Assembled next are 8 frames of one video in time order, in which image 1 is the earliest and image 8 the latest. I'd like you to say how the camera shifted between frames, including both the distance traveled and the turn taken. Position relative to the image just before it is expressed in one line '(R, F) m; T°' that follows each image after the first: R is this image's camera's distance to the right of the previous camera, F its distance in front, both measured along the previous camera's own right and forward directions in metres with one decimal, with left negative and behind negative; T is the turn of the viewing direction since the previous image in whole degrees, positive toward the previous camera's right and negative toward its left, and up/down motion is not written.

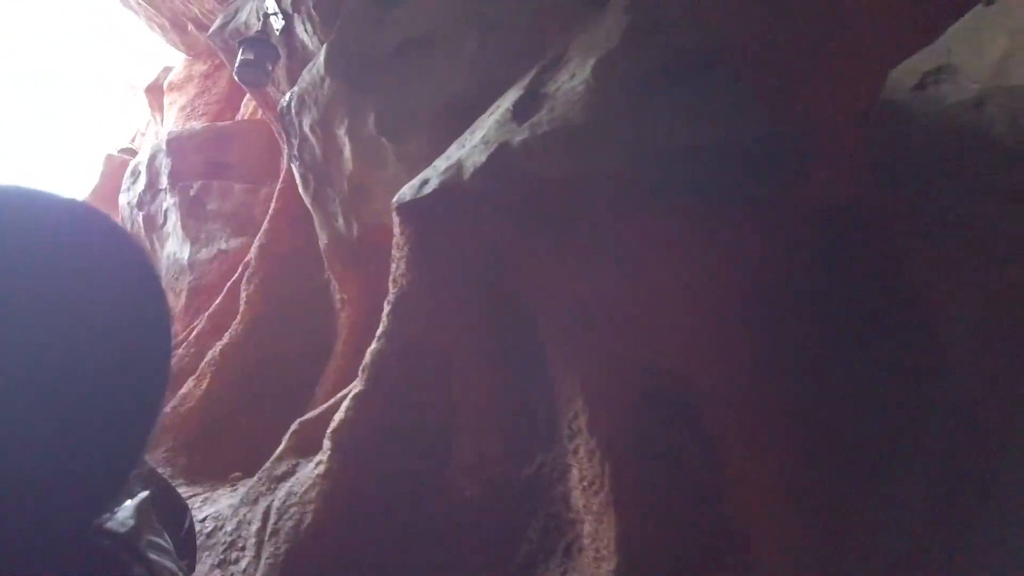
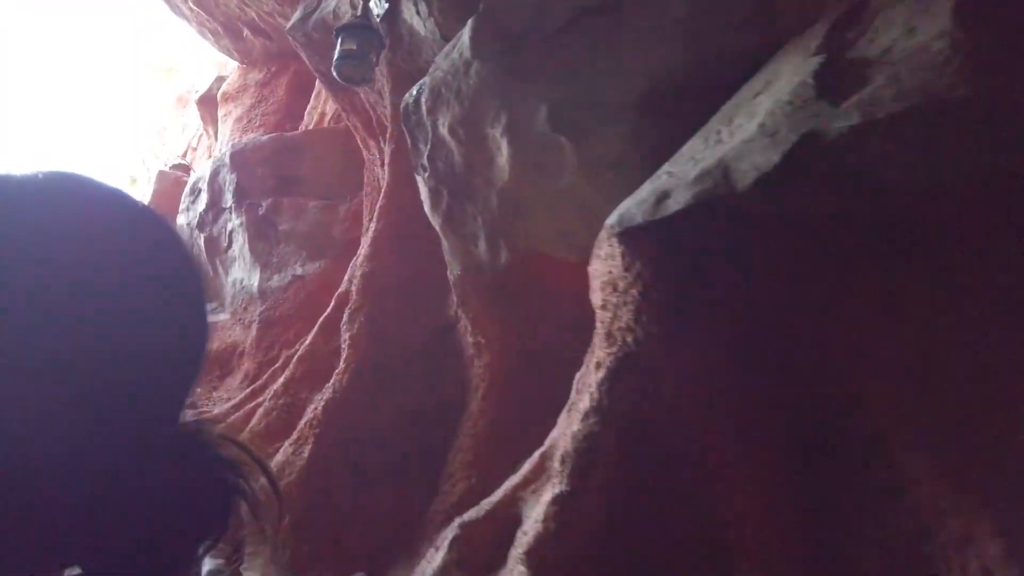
(-0.5, +0.6) m; -2°
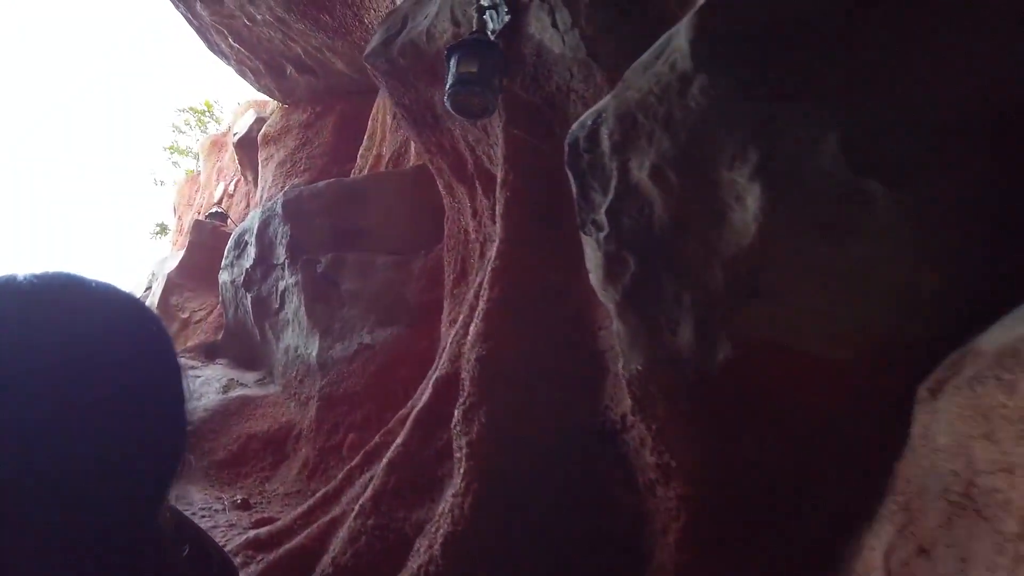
(-0.4, +0.7) m; -1°
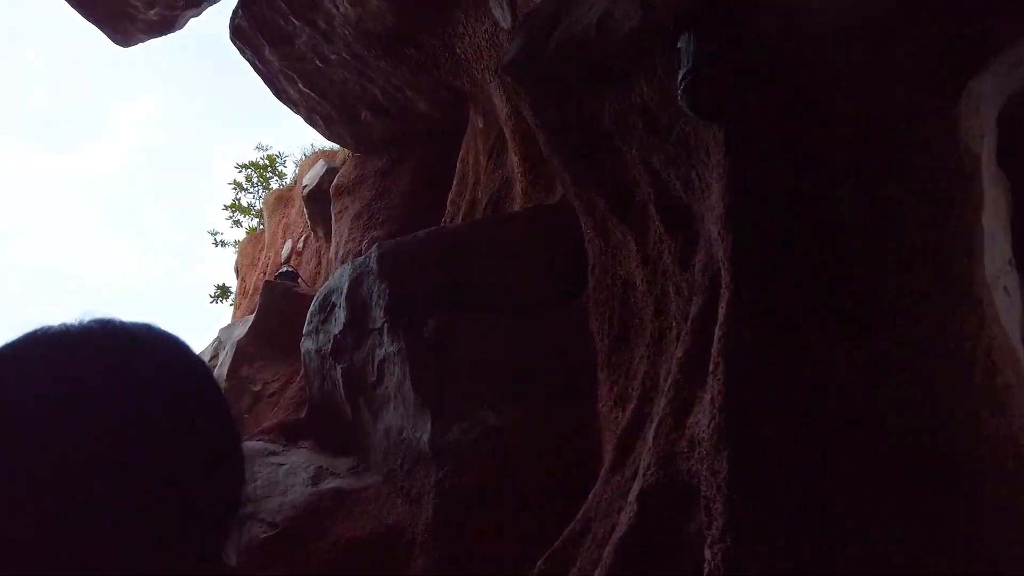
(-0.5, +0.7) m; -3°
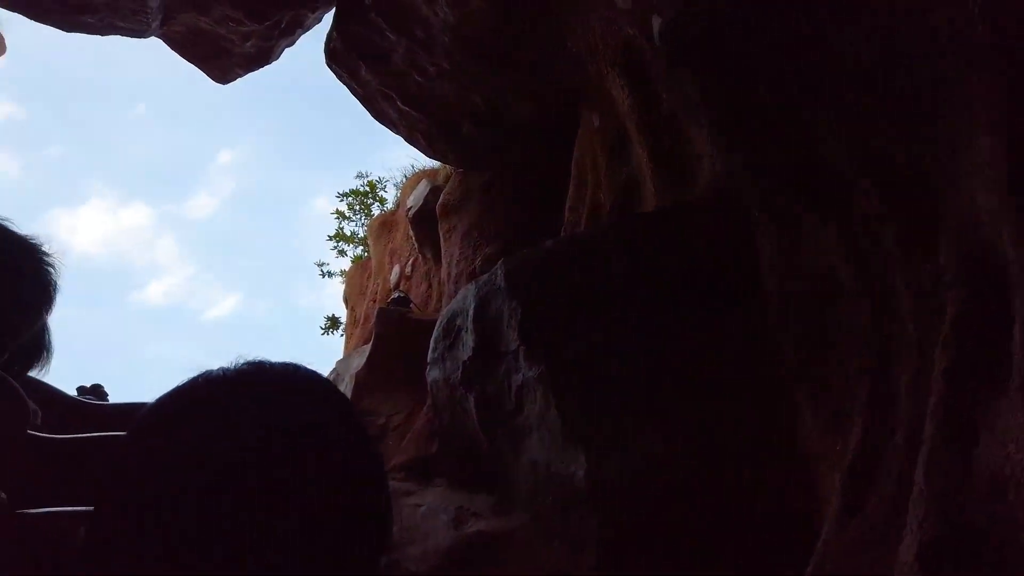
(-0.2, +0.4) m; -7°
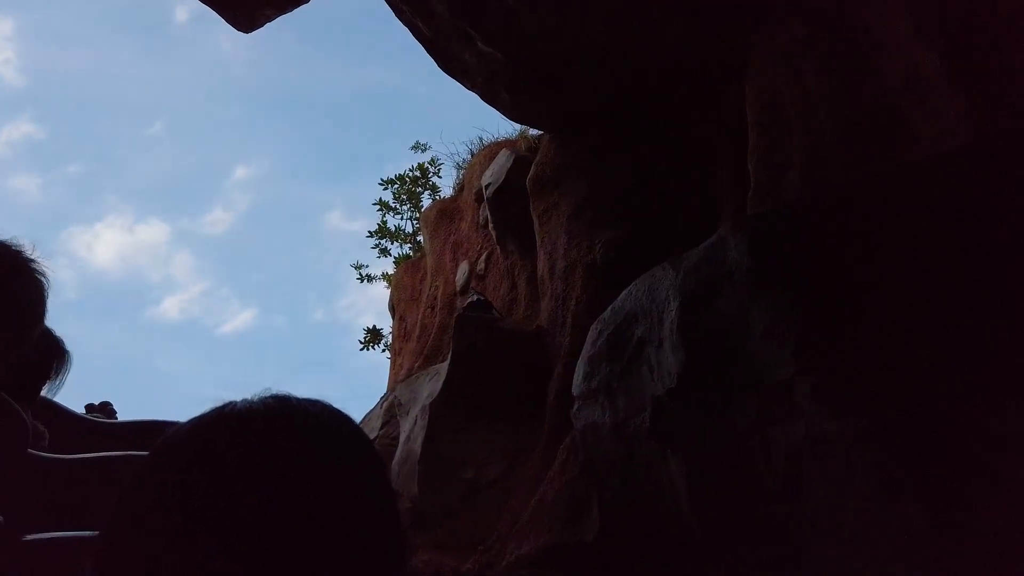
(-0.6, +1.4) m; -1°
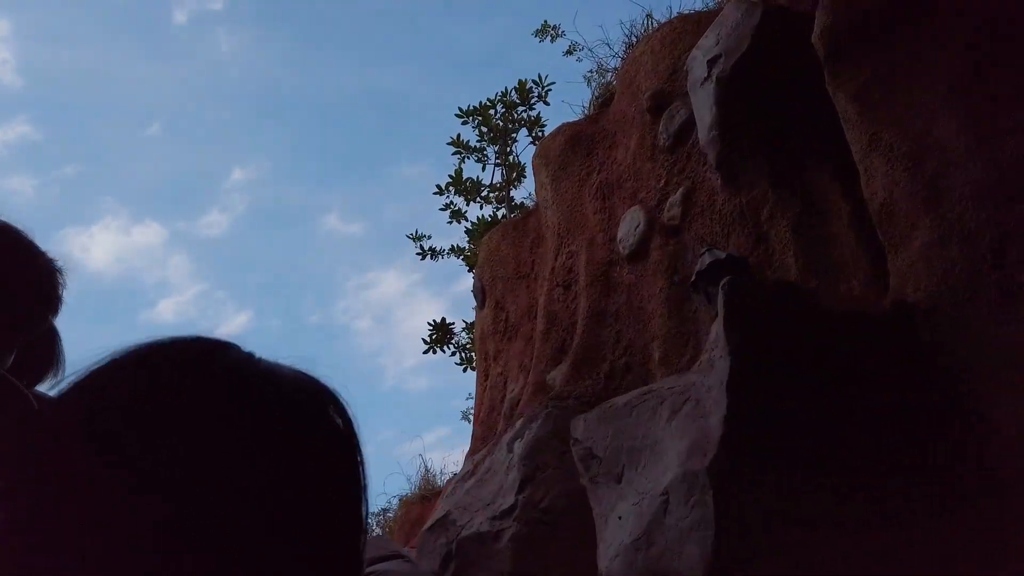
(-0.9, +2.1) m; 0°
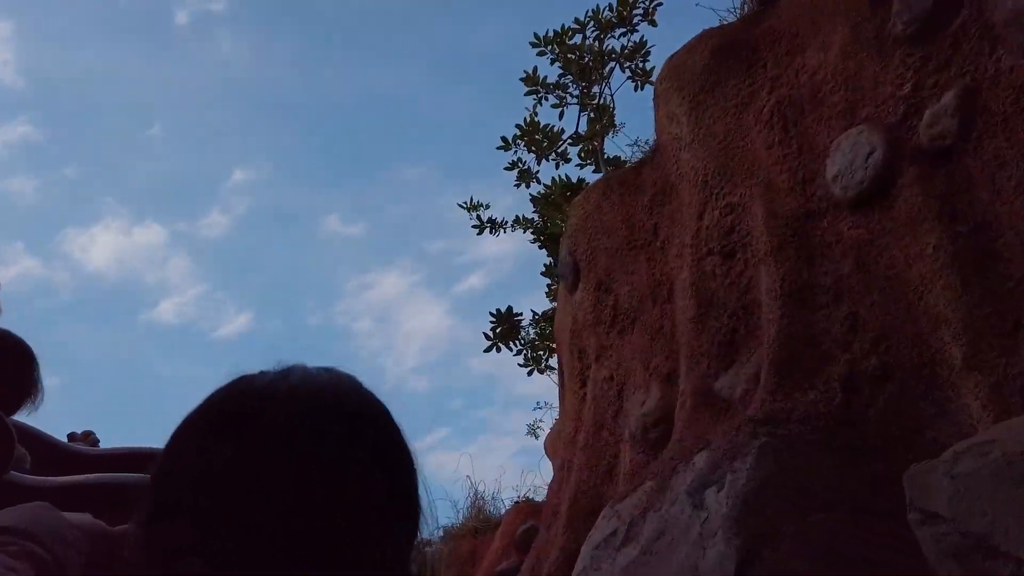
(-0.5, +1.1) m; 0°
